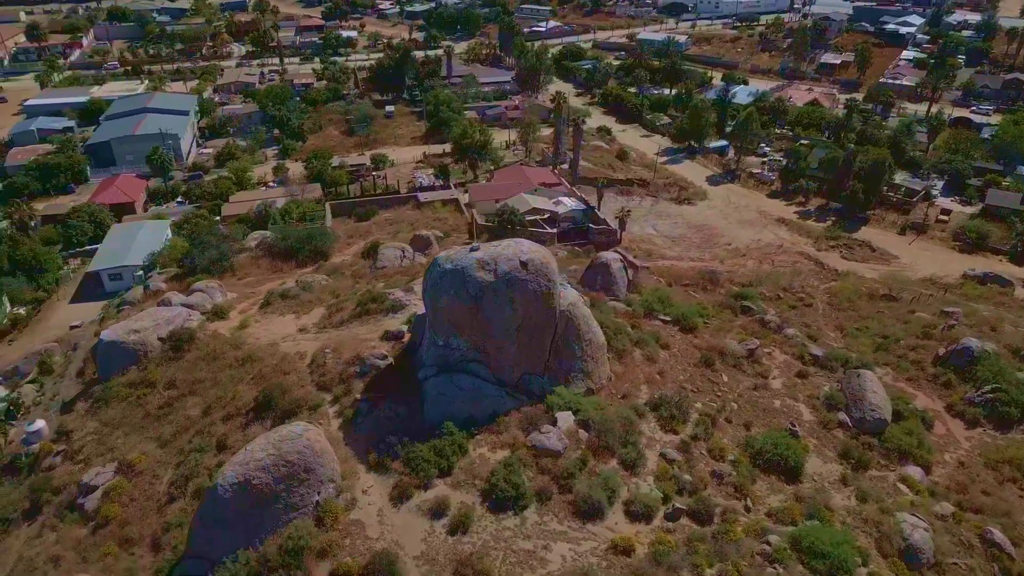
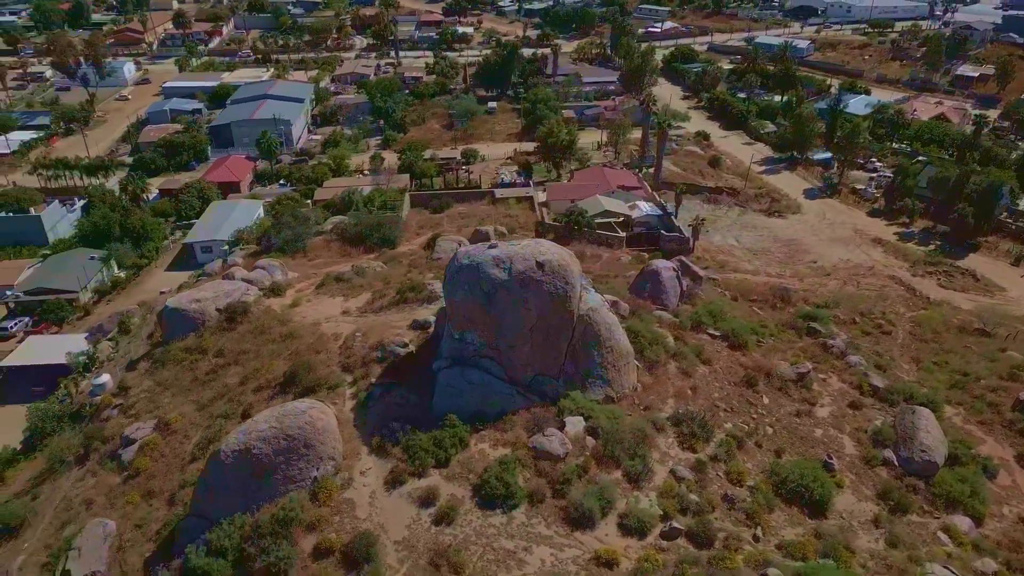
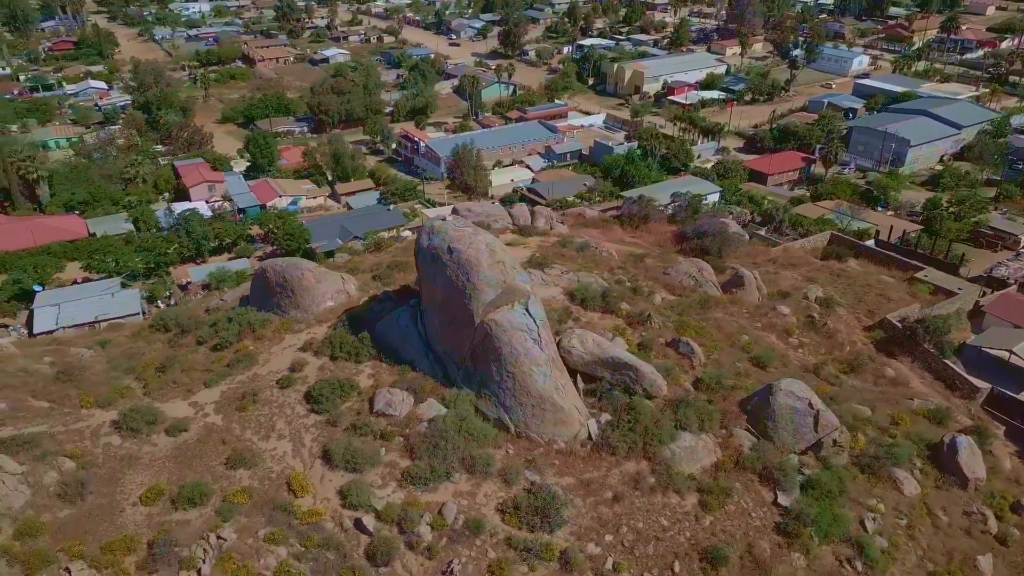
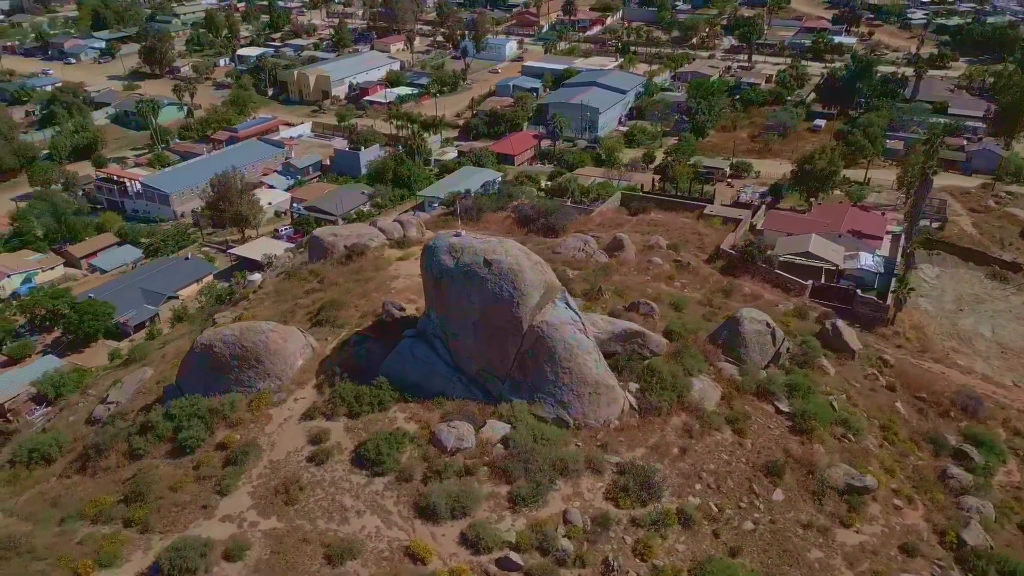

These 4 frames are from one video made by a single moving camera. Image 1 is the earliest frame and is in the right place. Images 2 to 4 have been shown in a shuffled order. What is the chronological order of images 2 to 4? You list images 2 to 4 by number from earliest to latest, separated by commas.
2, 4, 3
